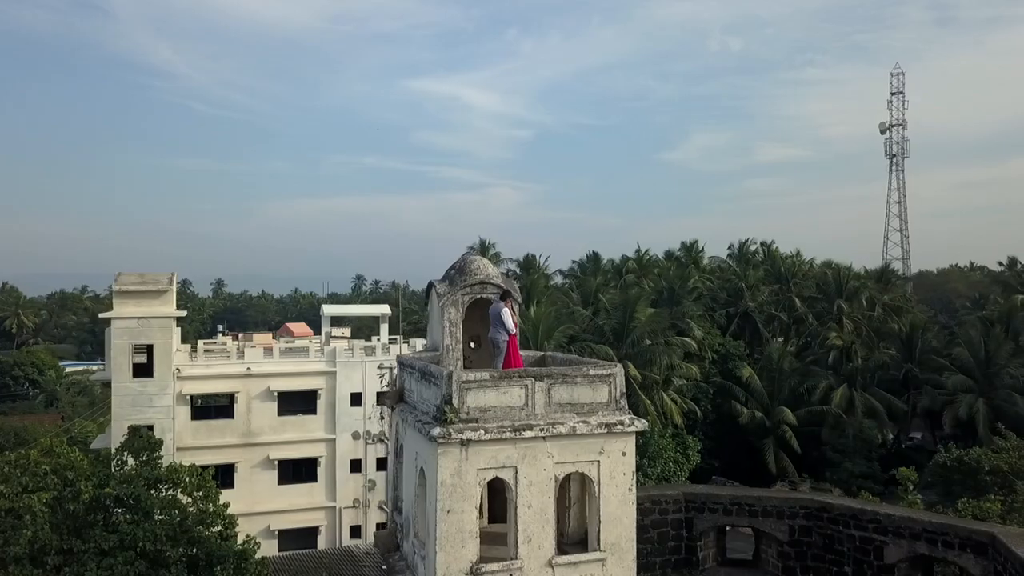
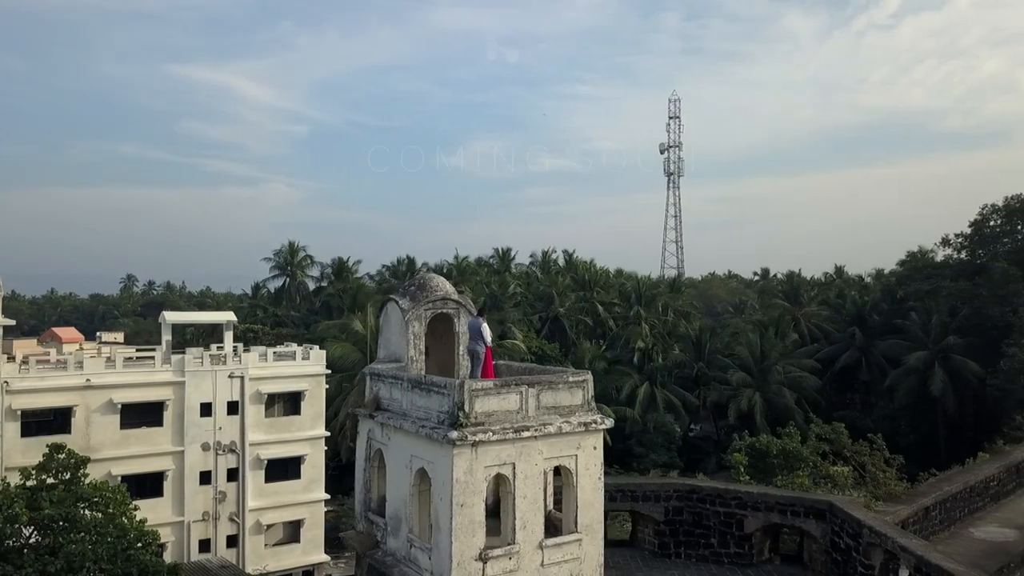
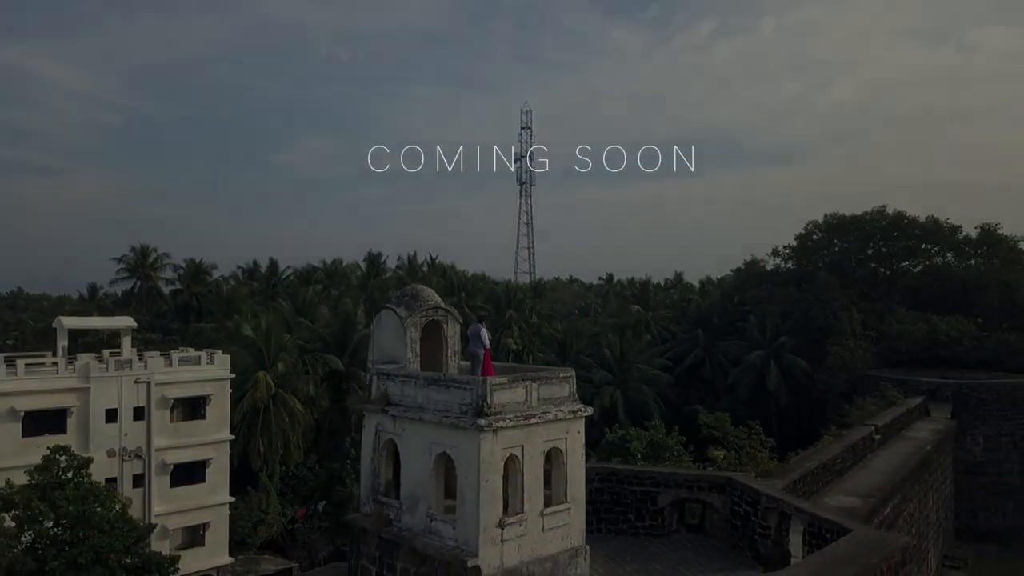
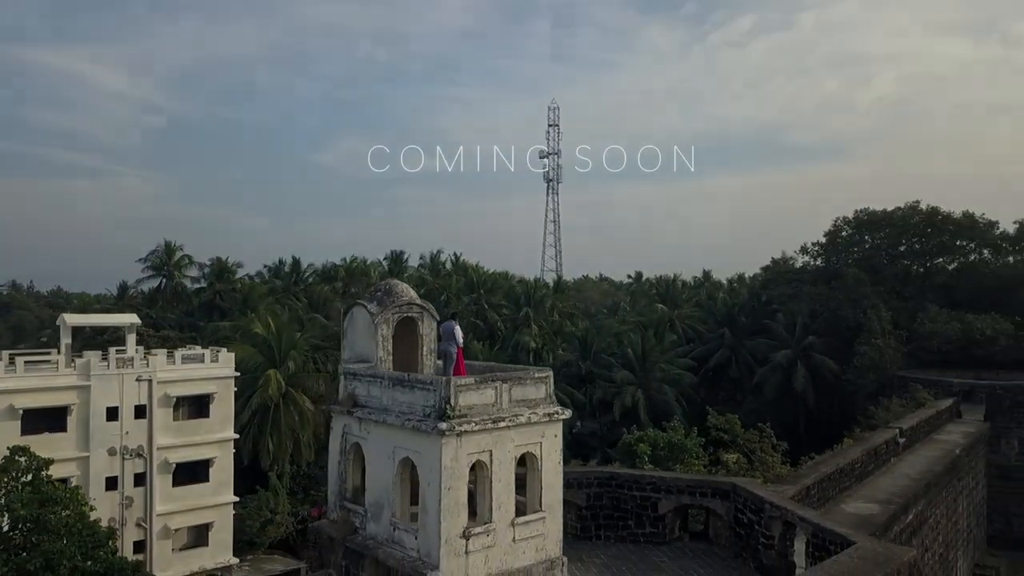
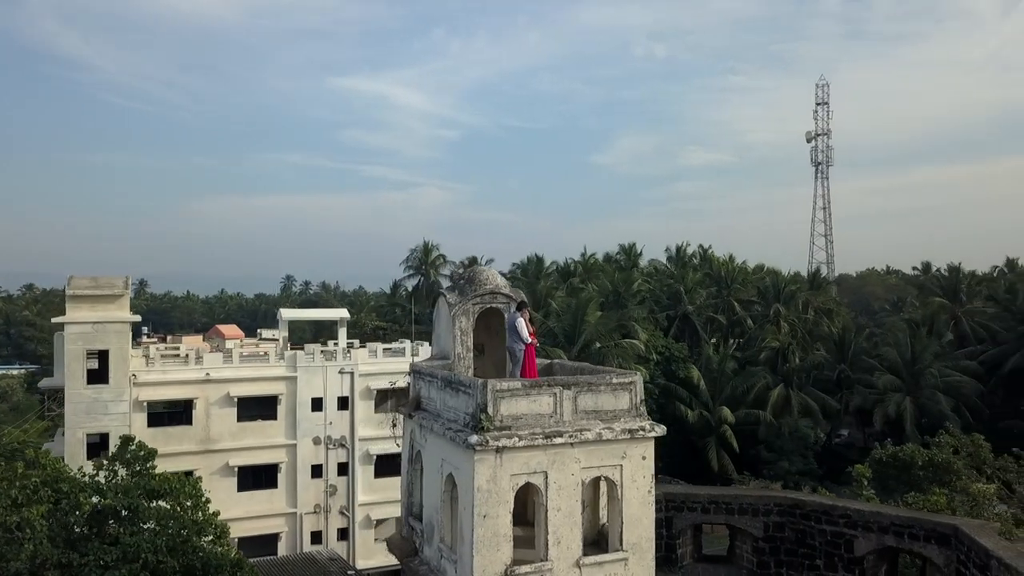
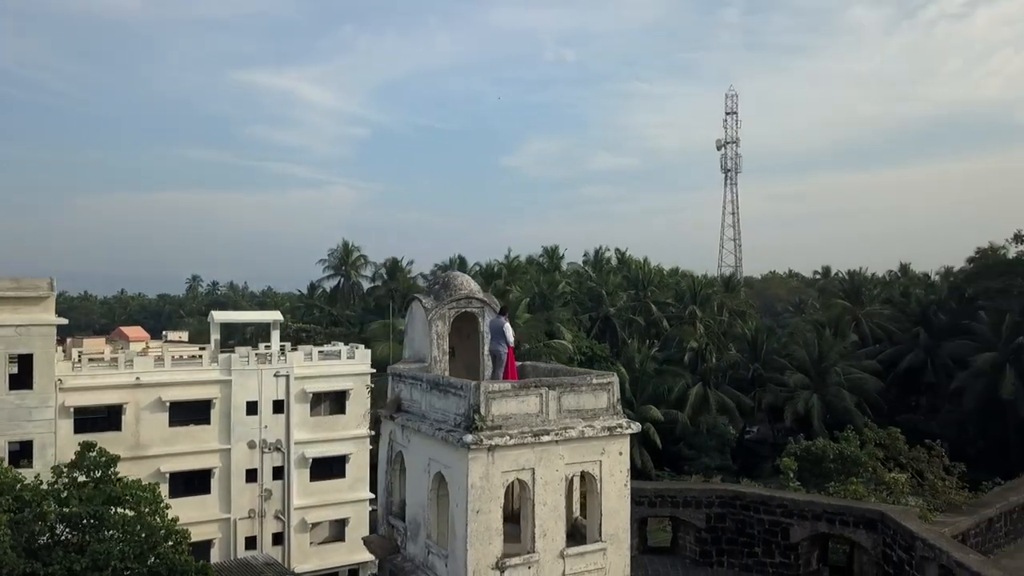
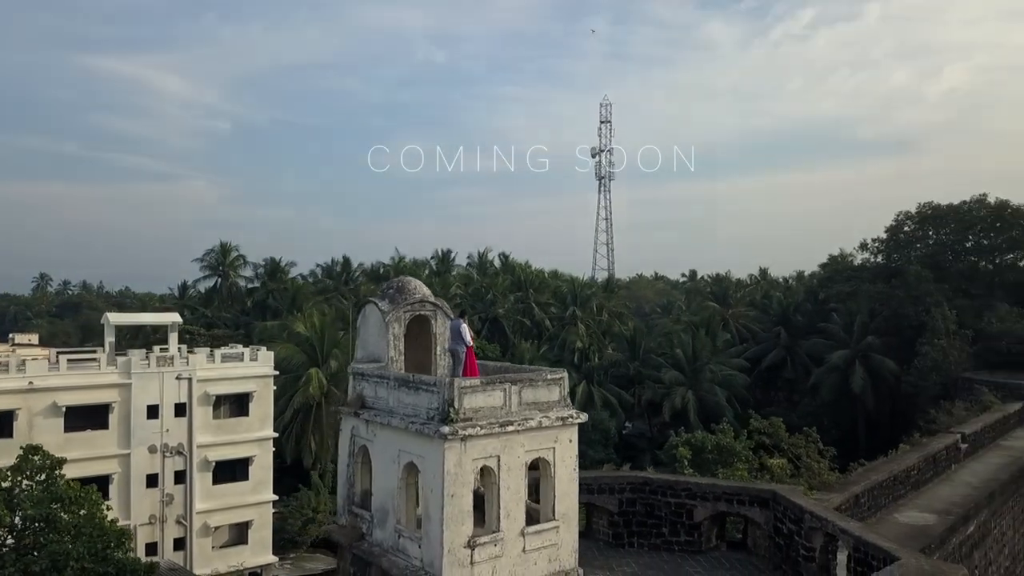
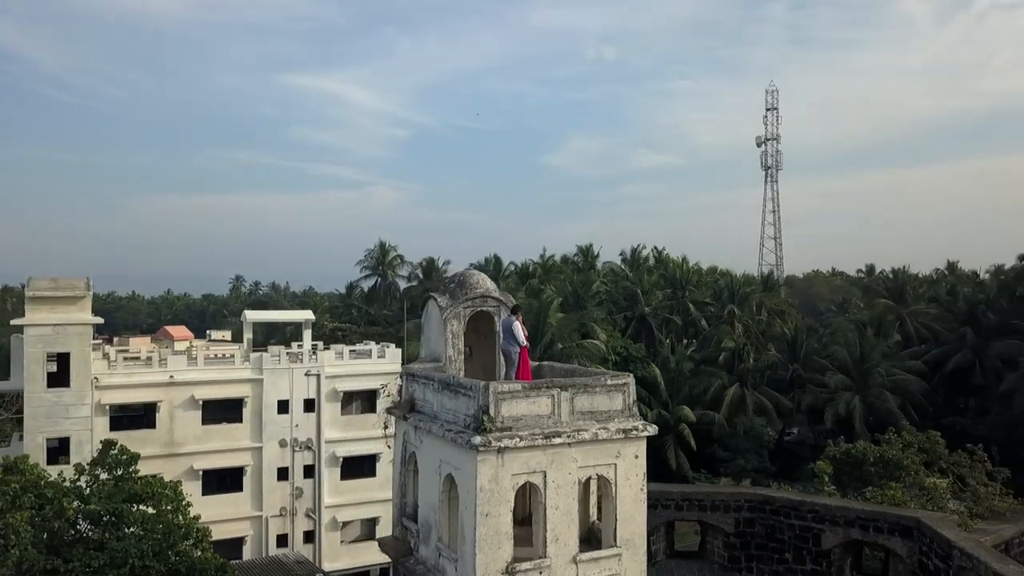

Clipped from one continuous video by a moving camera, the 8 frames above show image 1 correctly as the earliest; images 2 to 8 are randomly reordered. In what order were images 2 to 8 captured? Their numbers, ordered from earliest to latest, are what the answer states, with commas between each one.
5, 8, 6, 2, 7, 4, 3
